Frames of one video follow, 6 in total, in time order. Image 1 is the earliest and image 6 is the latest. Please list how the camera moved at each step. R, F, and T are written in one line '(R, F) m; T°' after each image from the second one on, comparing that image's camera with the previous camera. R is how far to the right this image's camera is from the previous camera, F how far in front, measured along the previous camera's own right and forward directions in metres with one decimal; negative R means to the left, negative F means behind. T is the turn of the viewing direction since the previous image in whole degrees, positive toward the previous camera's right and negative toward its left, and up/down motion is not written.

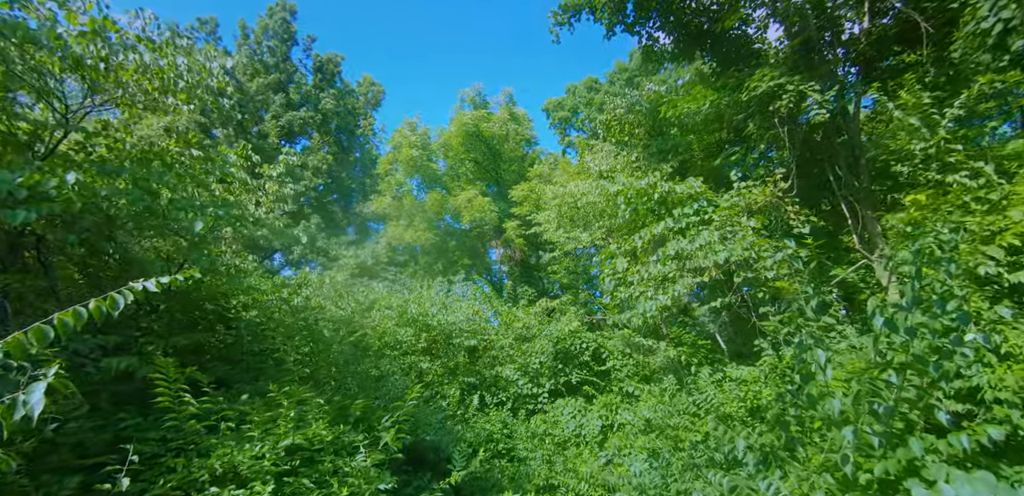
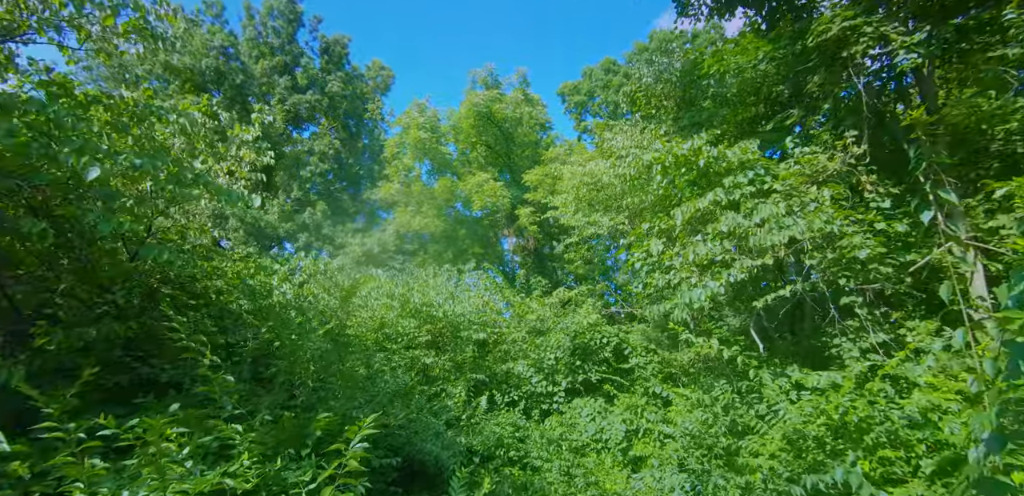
(0.0, +1.1) m; -1°
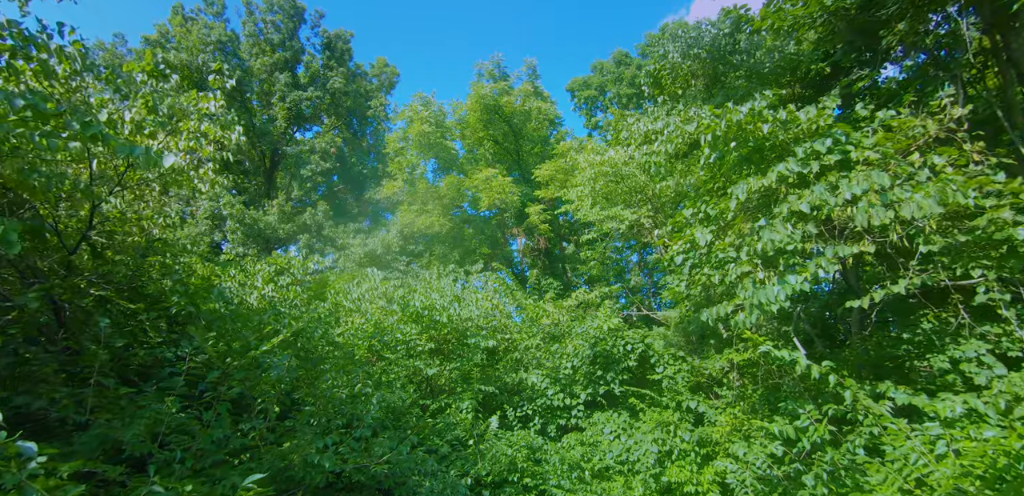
(-0.1, +1.1) m; -1°
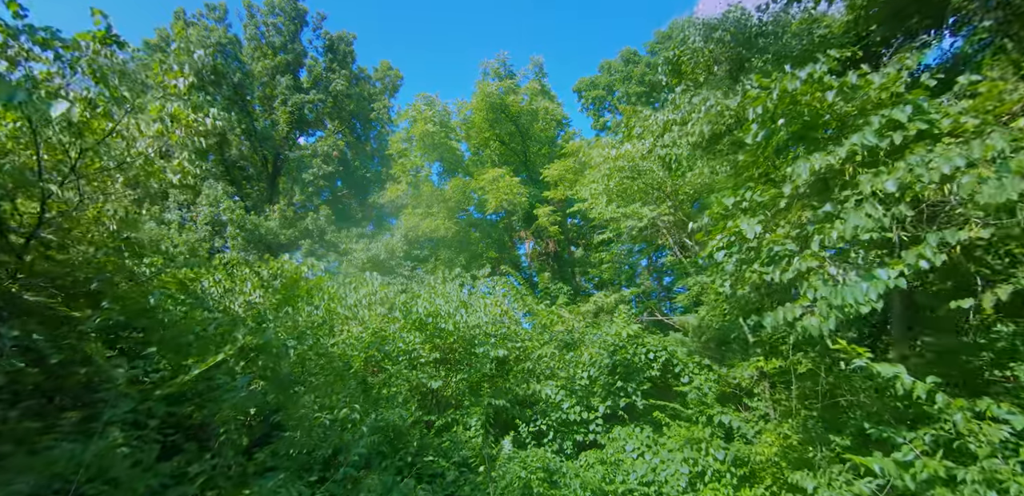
(-0.1, +0.7) m; -1°
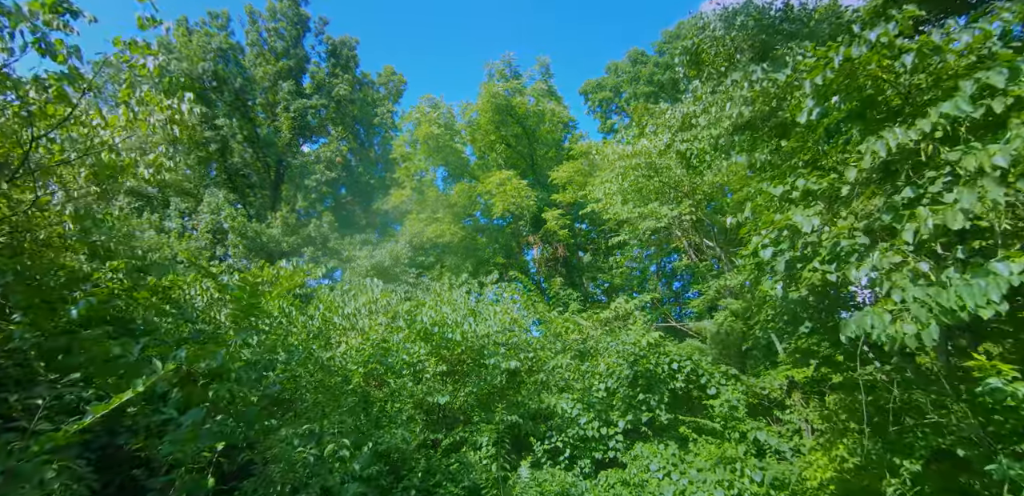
(-0.1, +0.6) m; 0°
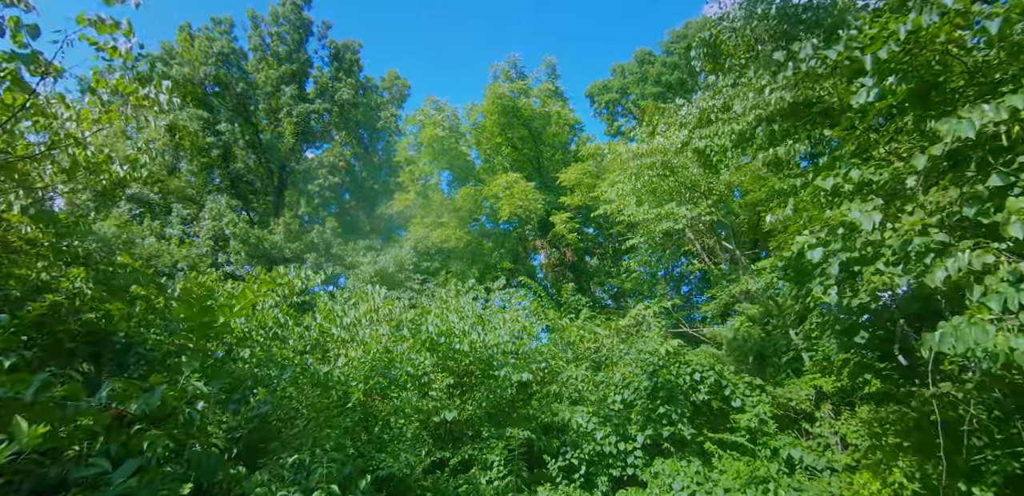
(-0.1, +0.4) m; 0°
